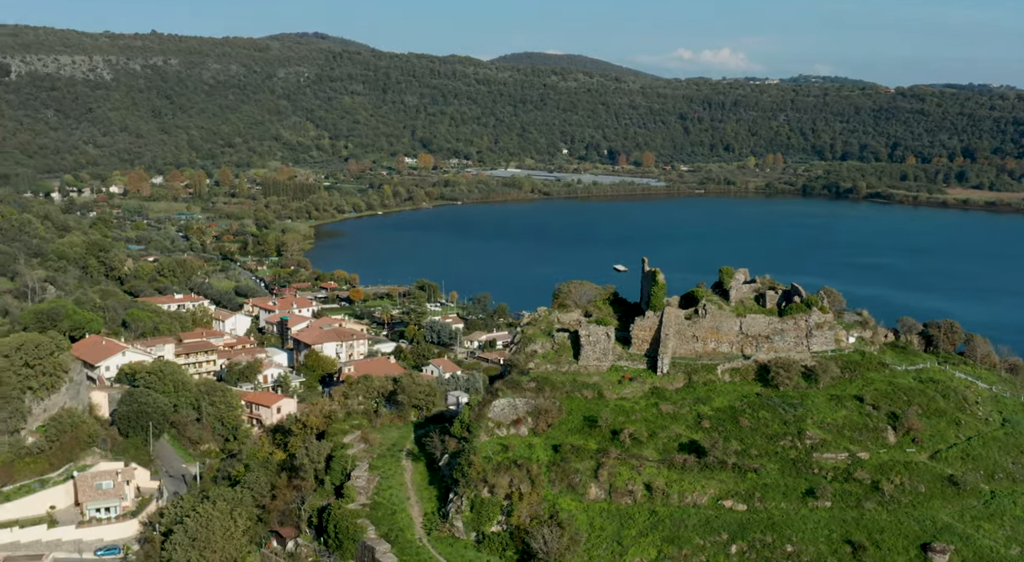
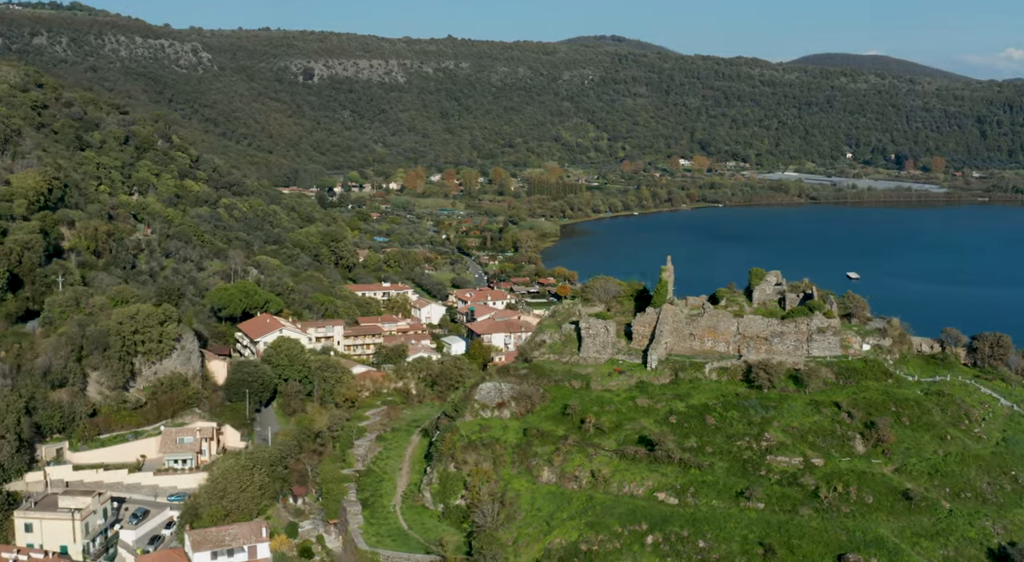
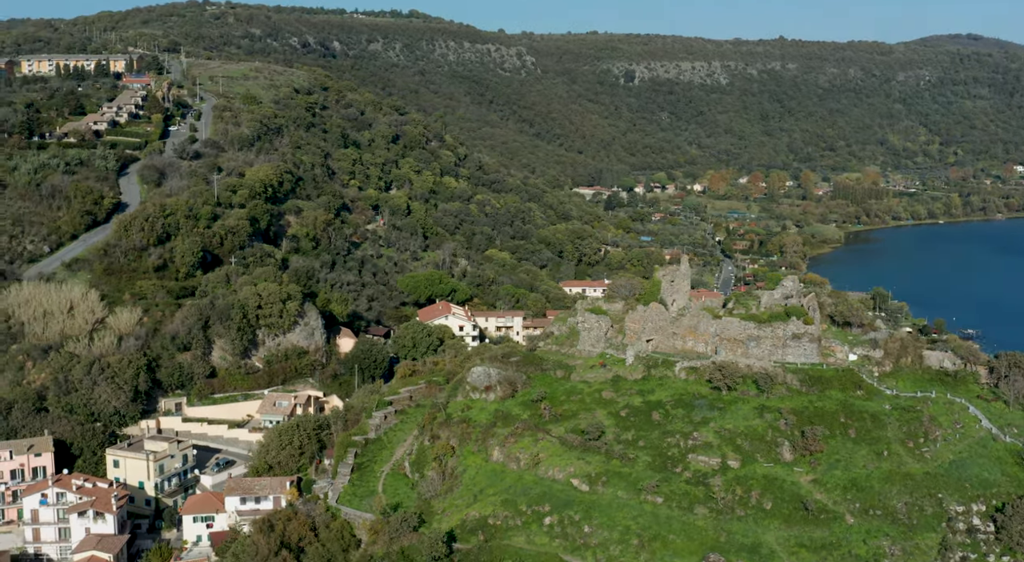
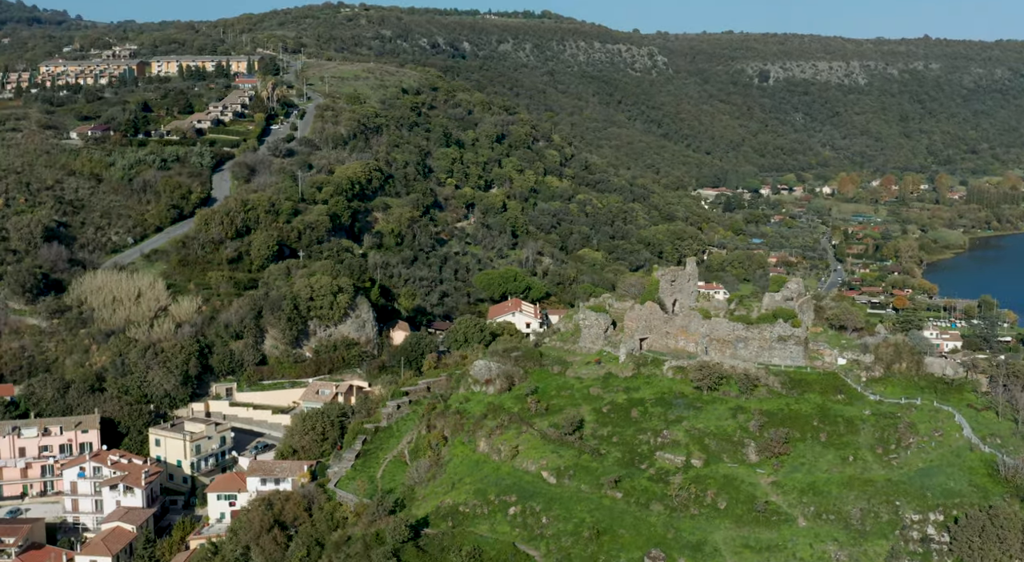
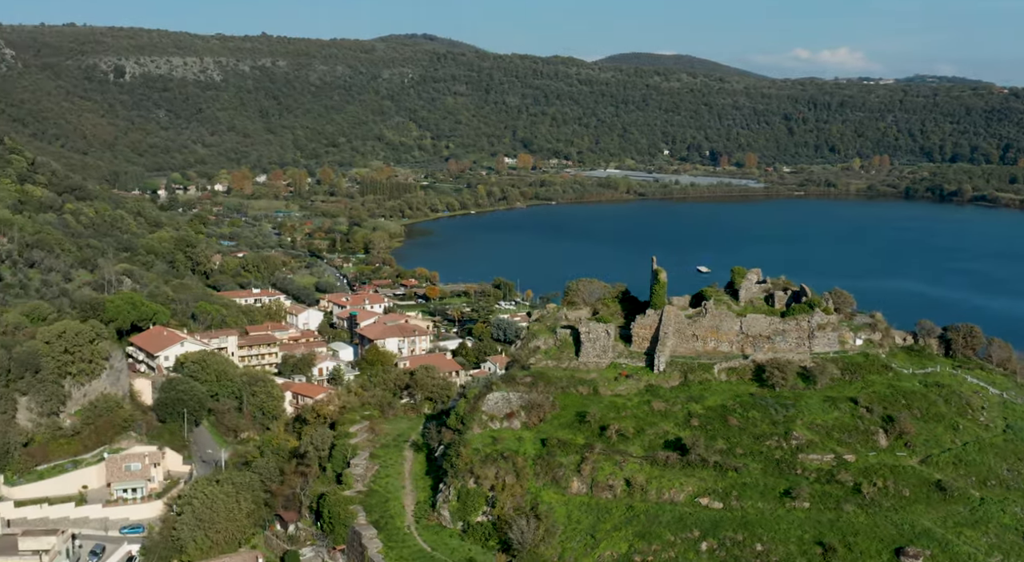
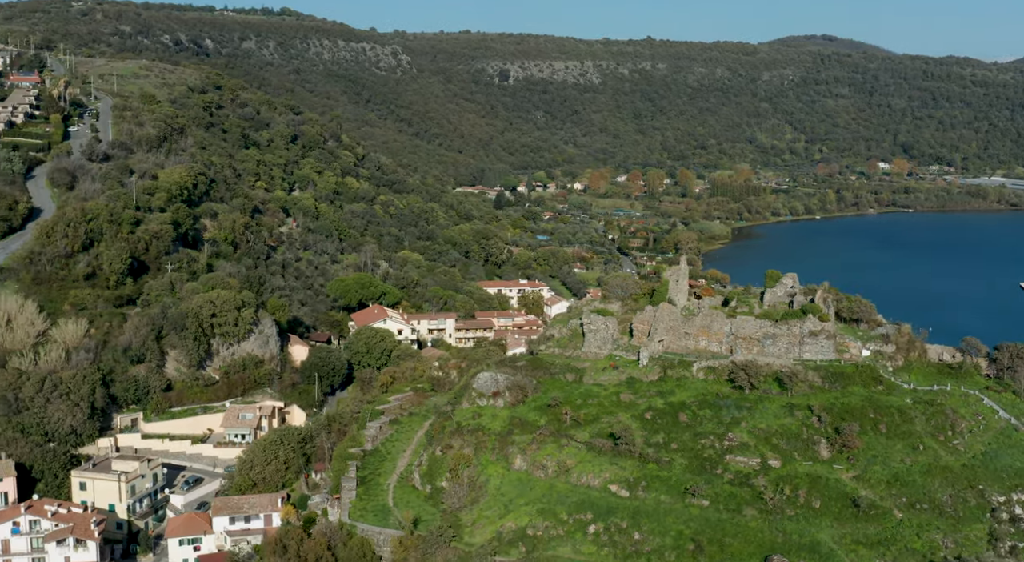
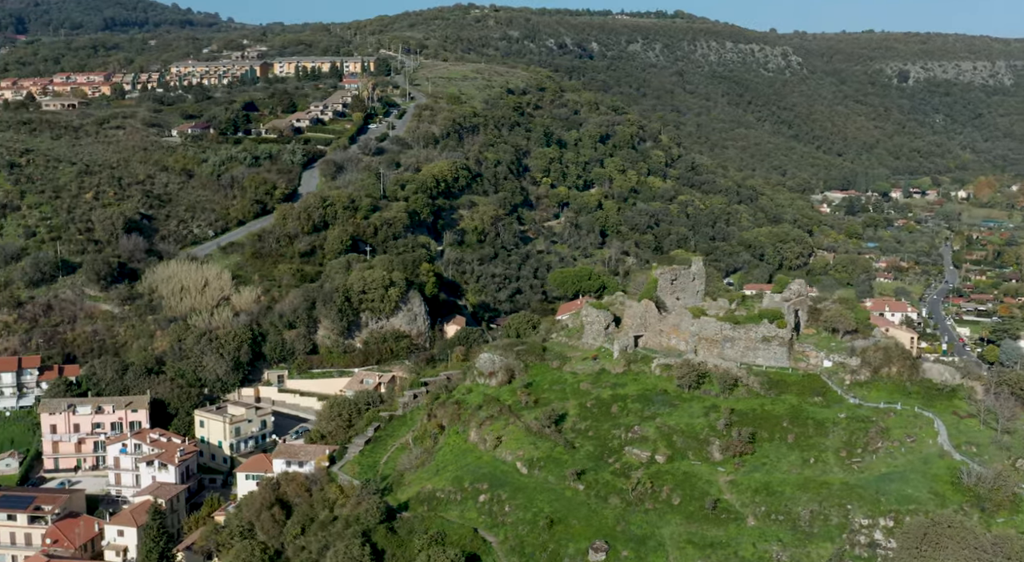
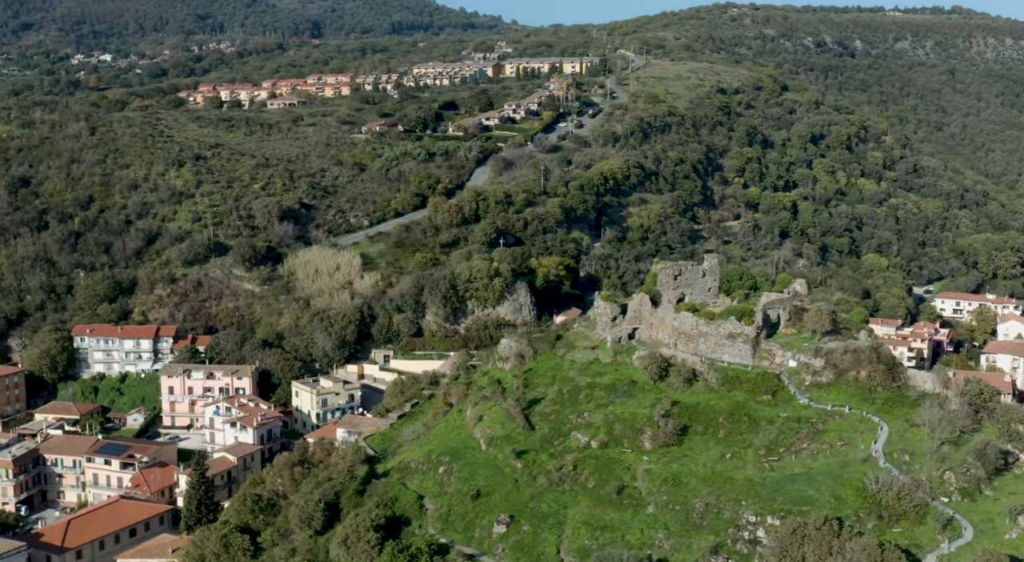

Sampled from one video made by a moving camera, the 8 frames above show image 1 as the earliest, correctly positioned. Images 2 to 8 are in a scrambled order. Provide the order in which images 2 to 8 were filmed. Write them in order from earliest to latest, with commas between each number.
5, 2, 6, 3, 4, 7, 8
